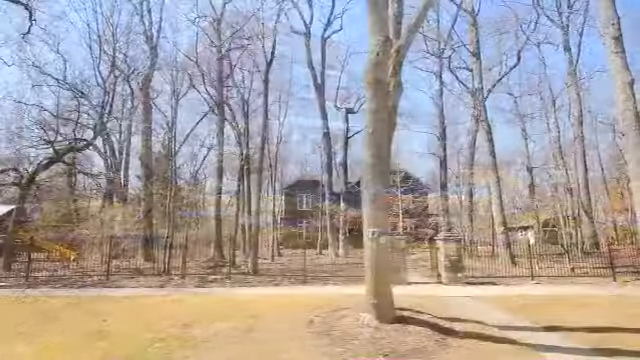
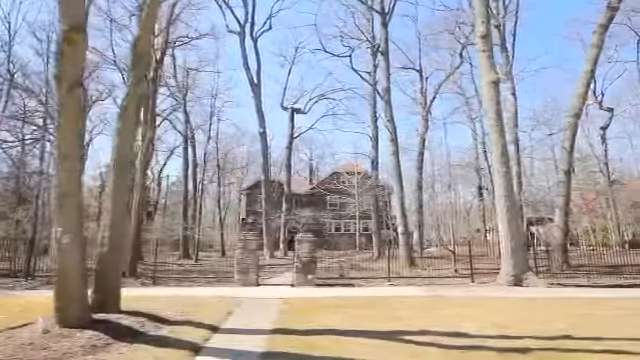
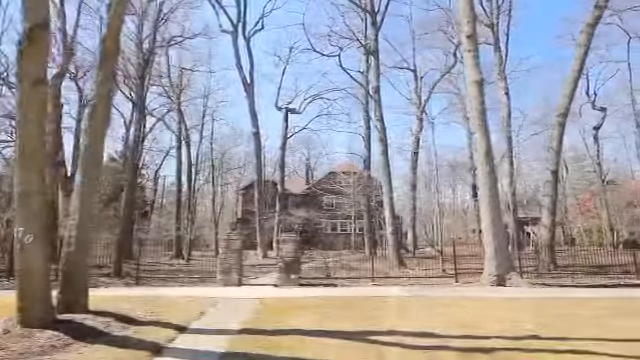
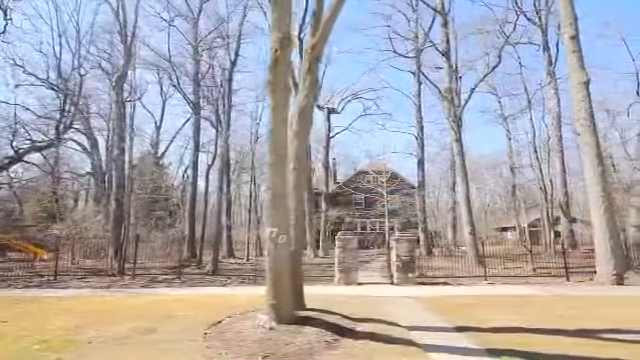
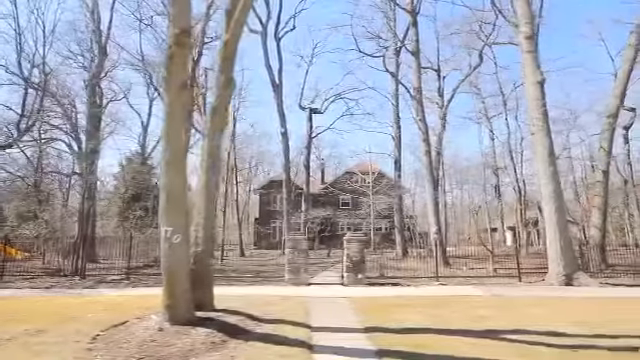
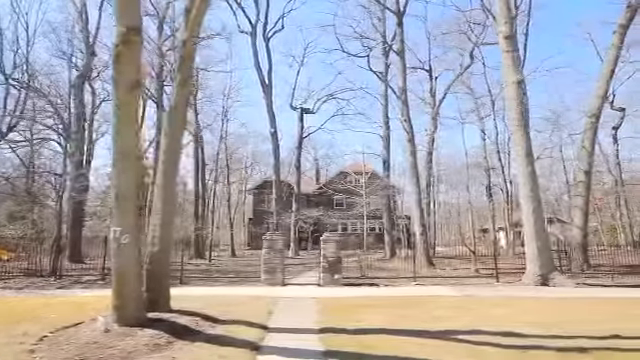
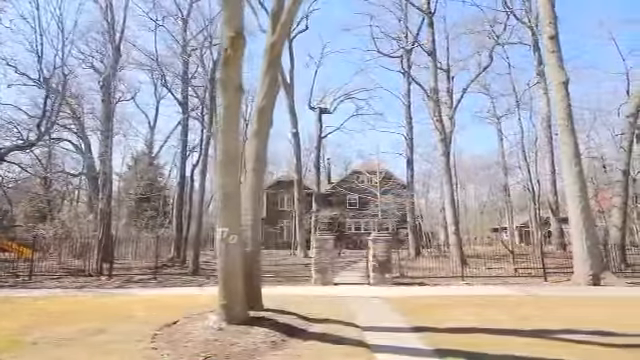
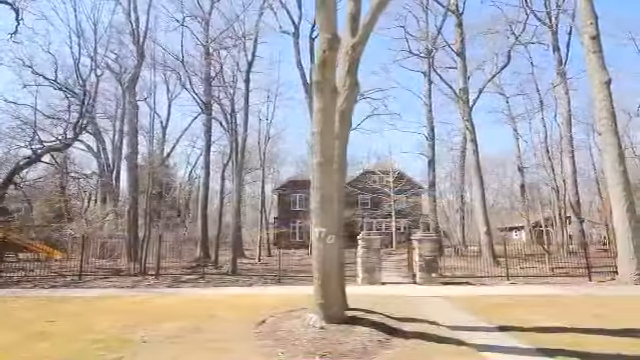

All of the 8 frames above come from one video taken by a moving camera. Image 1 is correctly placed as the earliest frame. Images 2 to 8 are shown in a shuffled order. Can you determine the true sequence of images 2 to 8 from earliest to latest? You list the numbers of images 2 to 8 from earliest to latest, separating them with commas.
8, 4, 7, 5, 6, 2, 3
